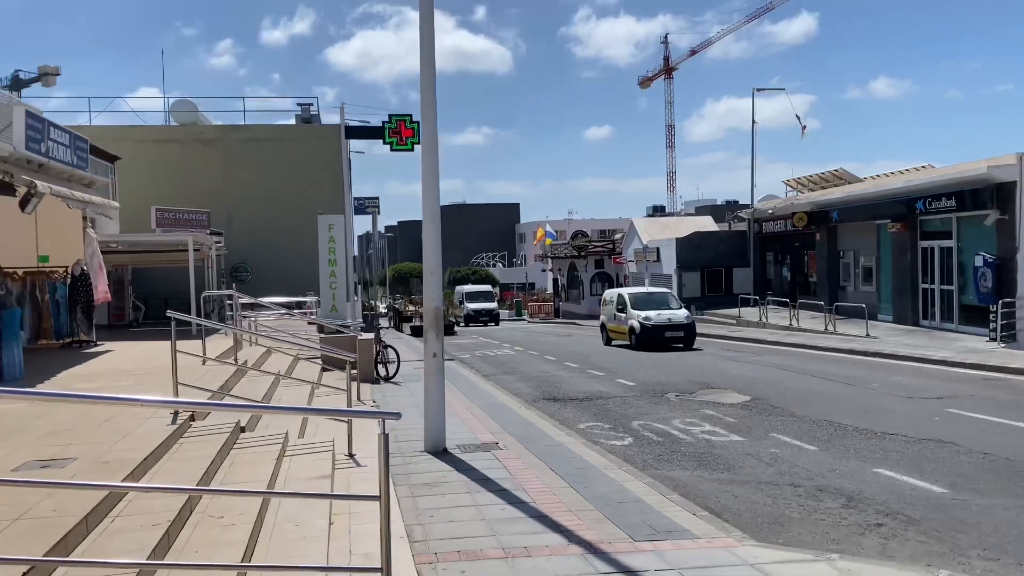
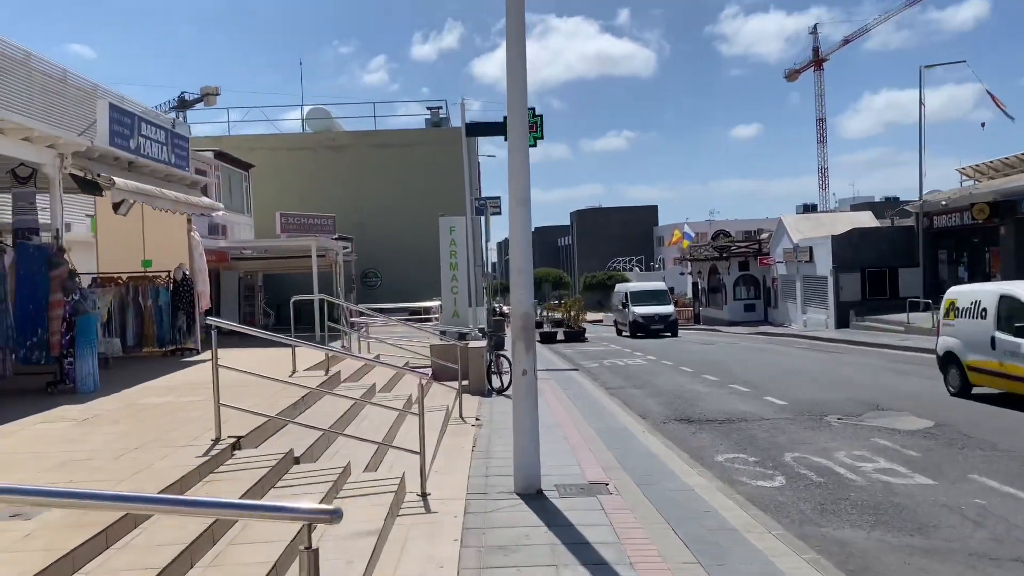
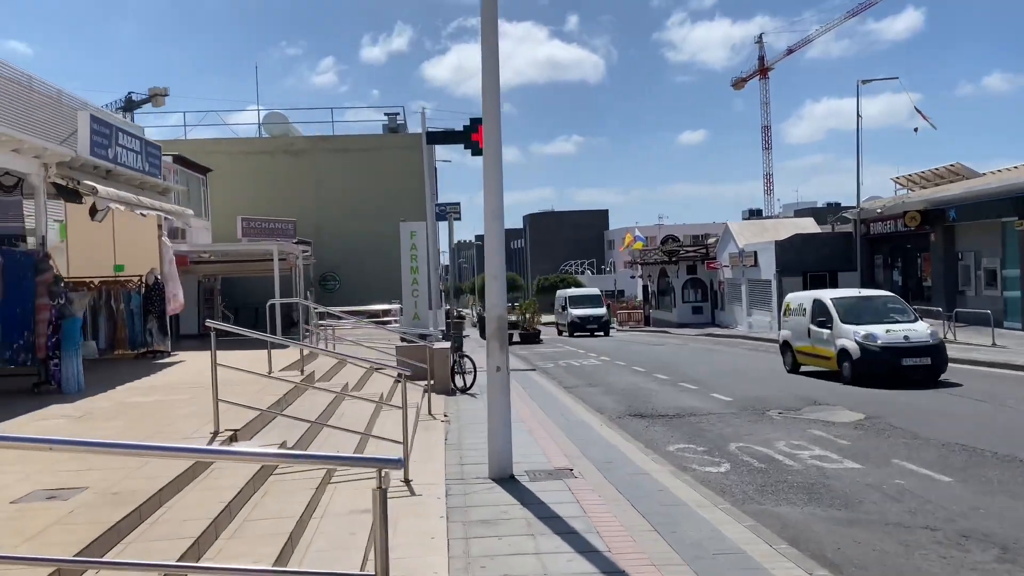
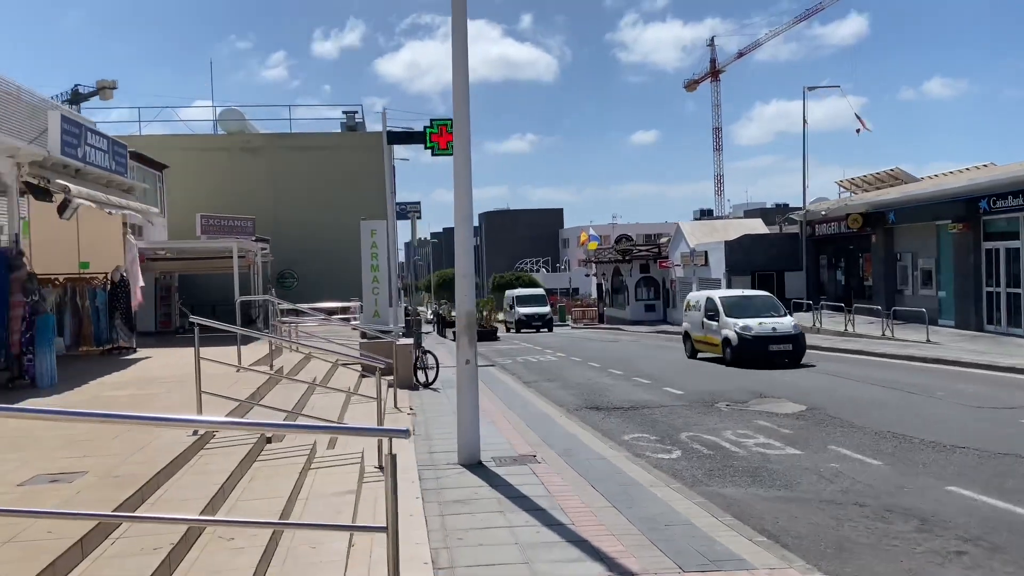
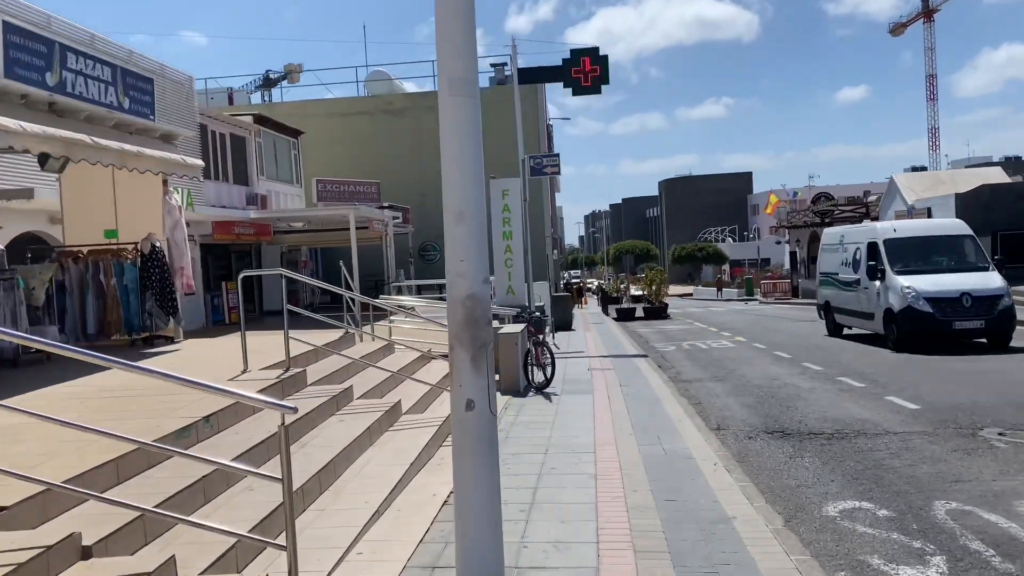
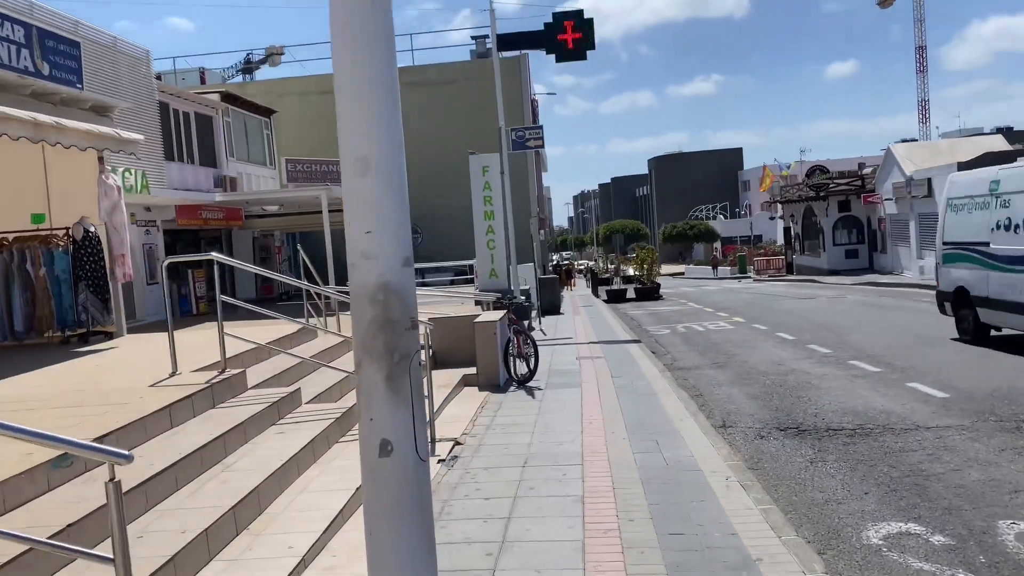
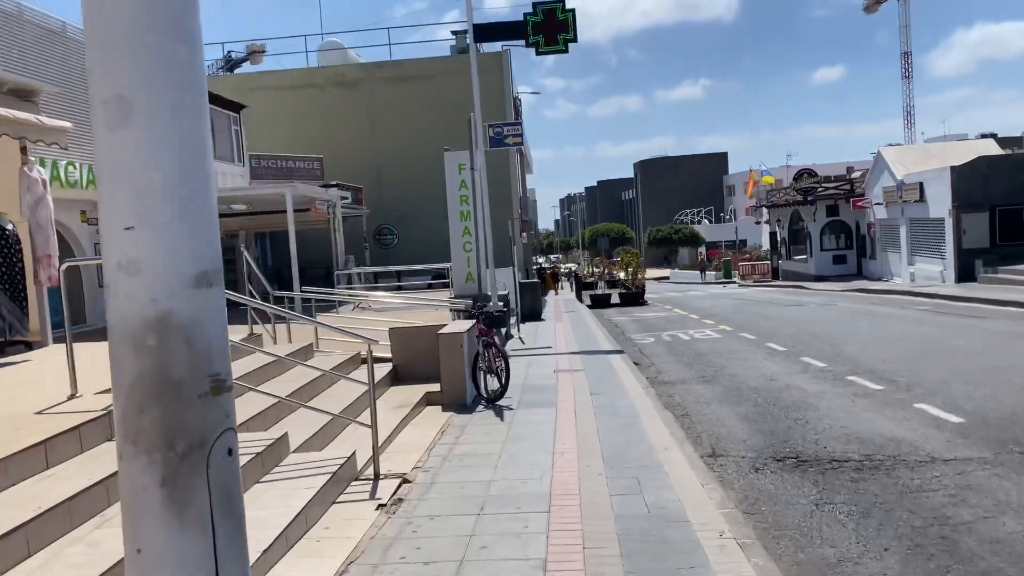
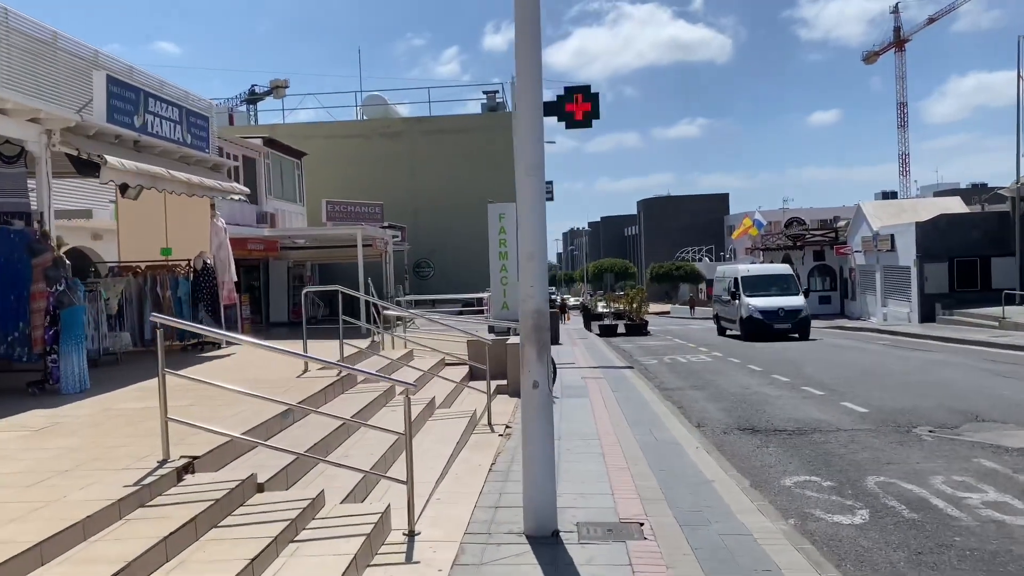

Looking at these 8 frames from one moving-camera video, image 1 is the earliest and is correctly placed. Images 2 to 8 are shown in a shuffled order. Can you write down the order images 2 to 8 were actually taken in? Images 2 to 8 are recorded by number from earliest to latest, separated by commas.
4, 3, 2, 8, 5, 6, 7
